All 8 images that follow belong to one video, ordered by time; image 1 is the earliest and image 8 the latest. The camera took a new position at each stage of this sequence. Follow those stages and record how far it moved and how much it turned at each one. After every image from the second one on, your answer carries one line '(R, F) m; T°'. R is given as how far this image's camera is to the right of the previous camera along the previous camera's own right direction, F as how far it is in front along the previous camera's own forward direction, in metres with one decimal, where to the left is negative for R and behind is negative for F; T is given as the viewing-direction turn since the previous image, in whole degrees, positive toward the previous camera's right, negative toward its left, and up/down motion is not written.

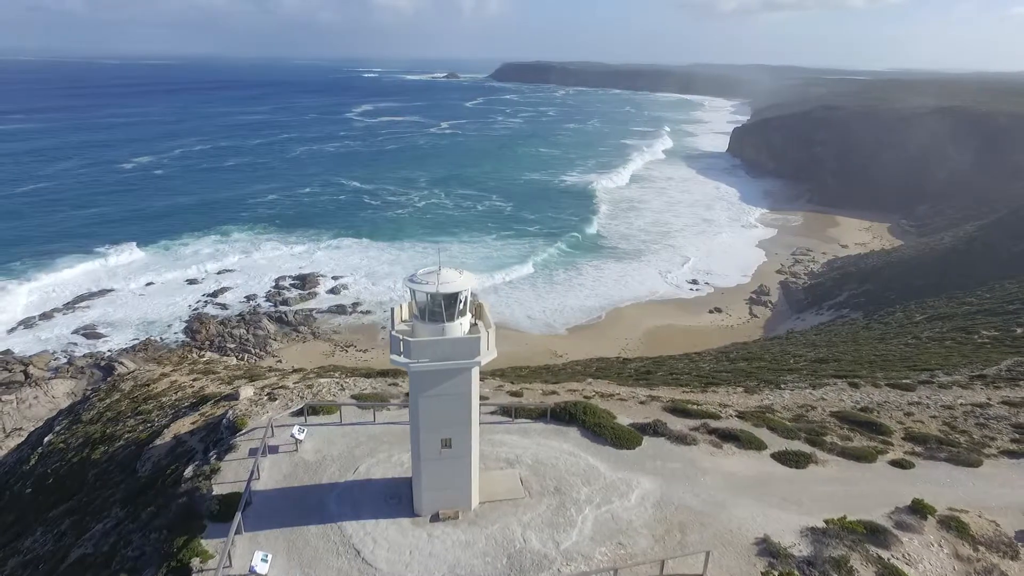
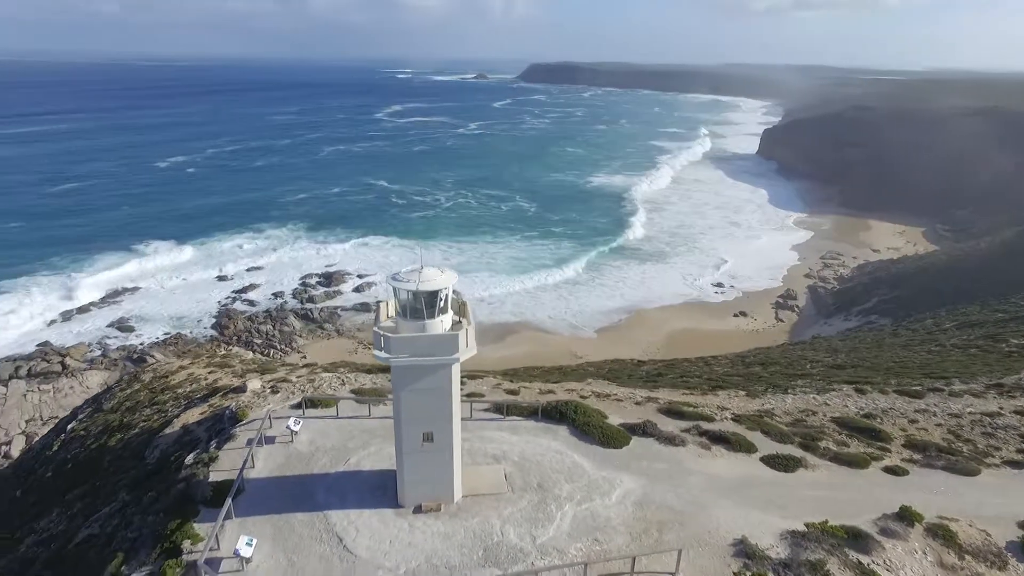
(+0.7, -0.2) m; -3°
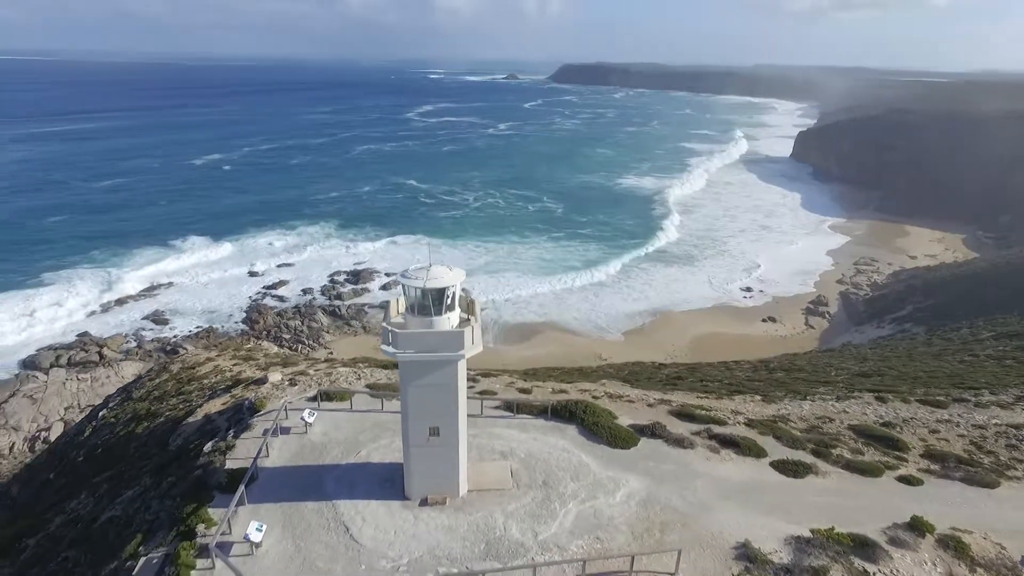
(+0.3, -0.1) m; -3°
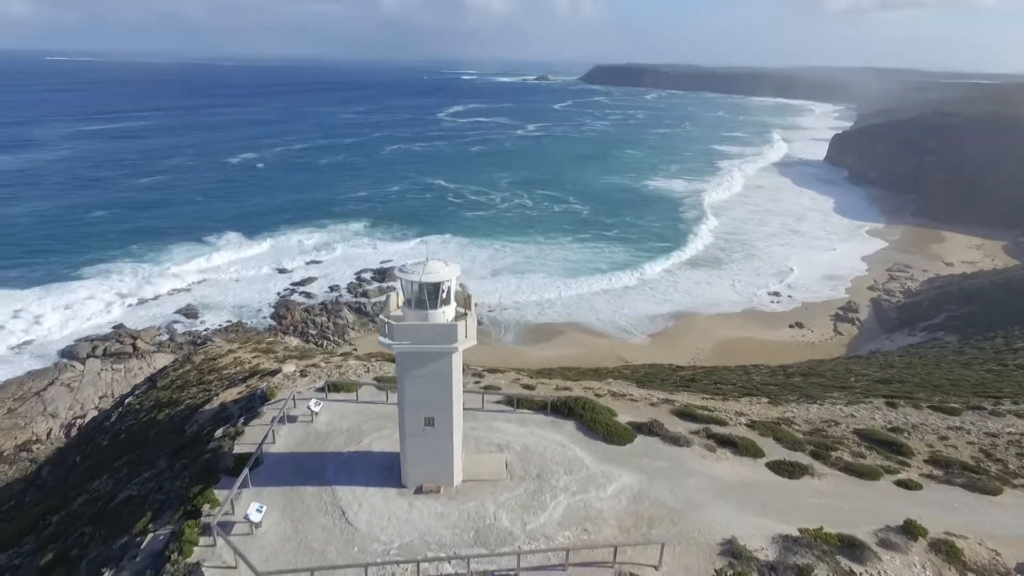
(+0.5, -0.2) m; -3°
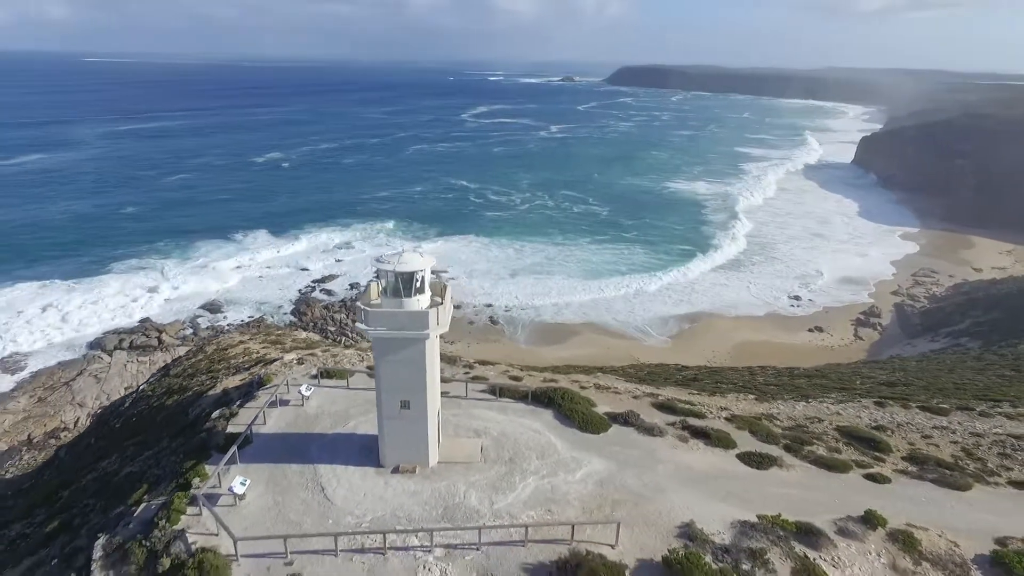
(+0.8, -0.5) m; -2°
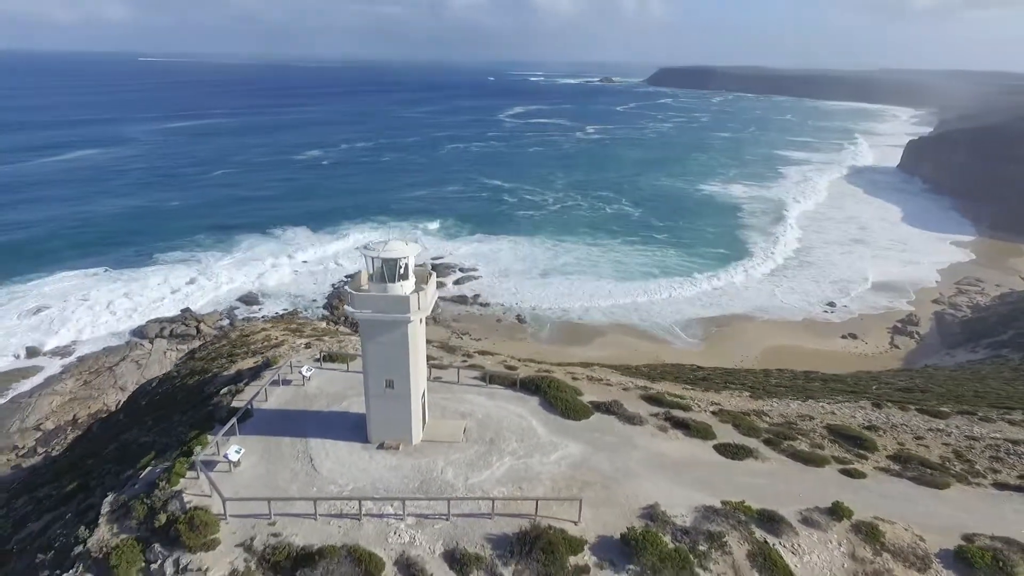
(+0.9, -0.5) m; -3°
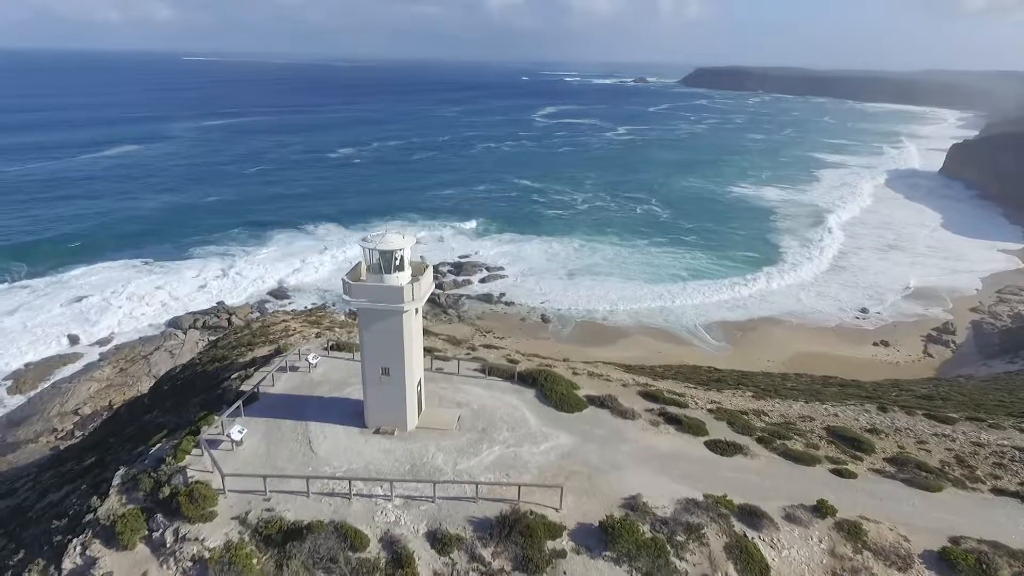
(+0.7, -0.3) m; -3°
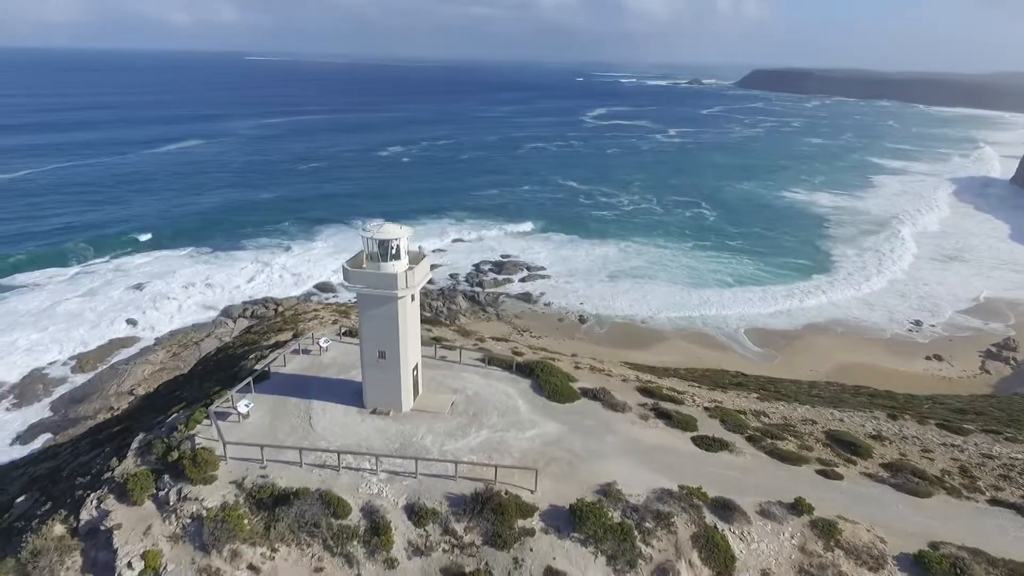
(+1.0, -0.4) m; -4°
